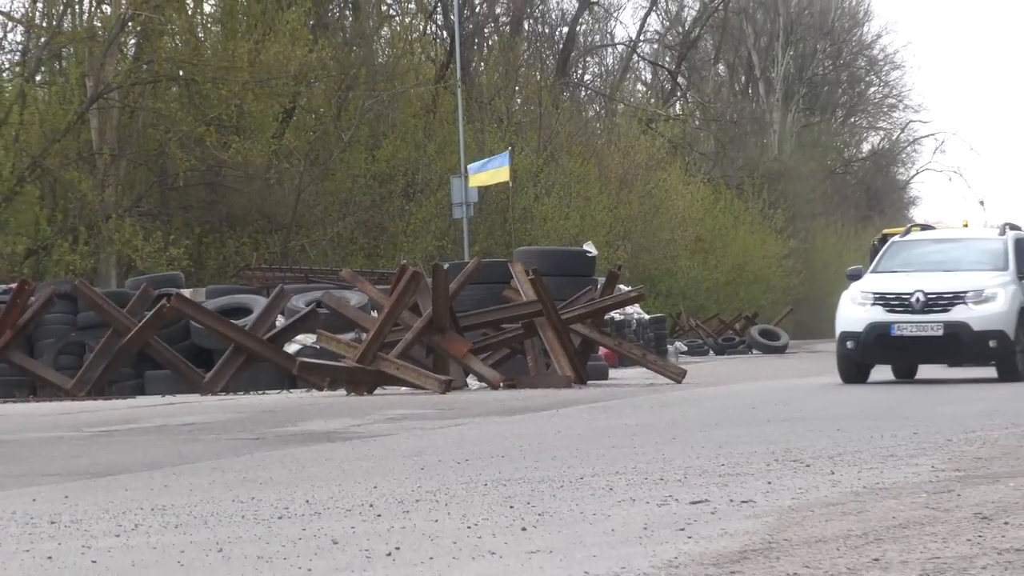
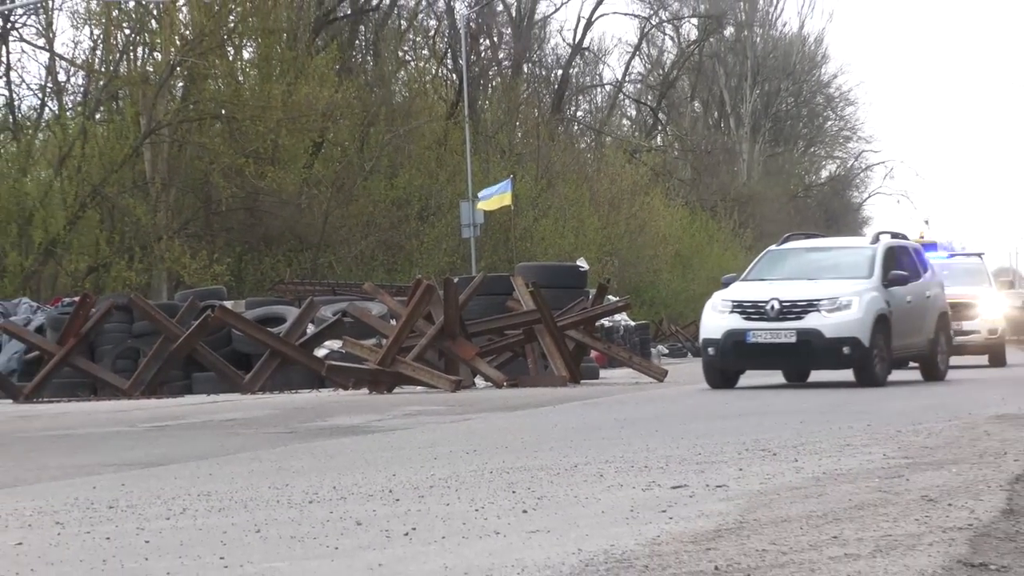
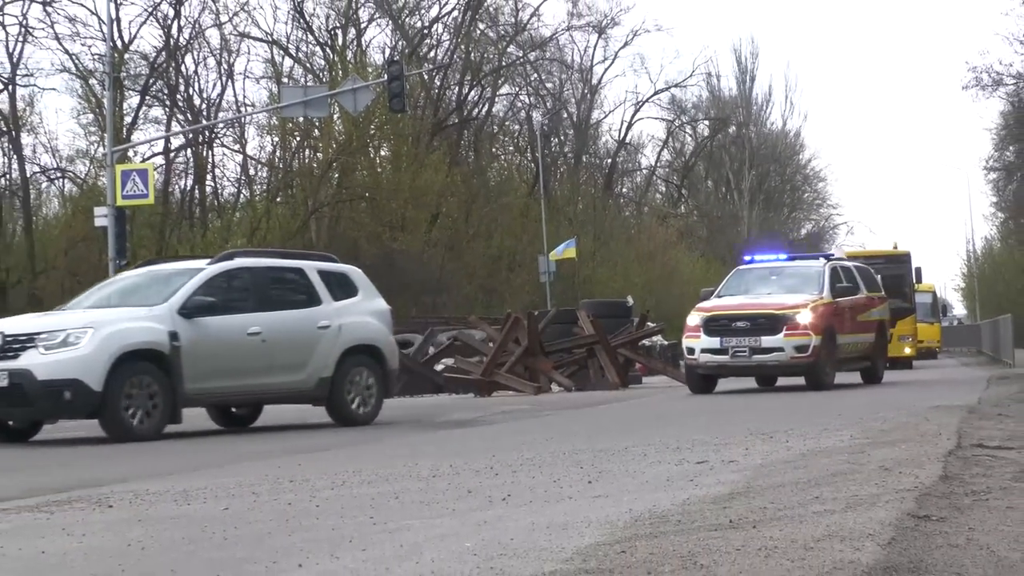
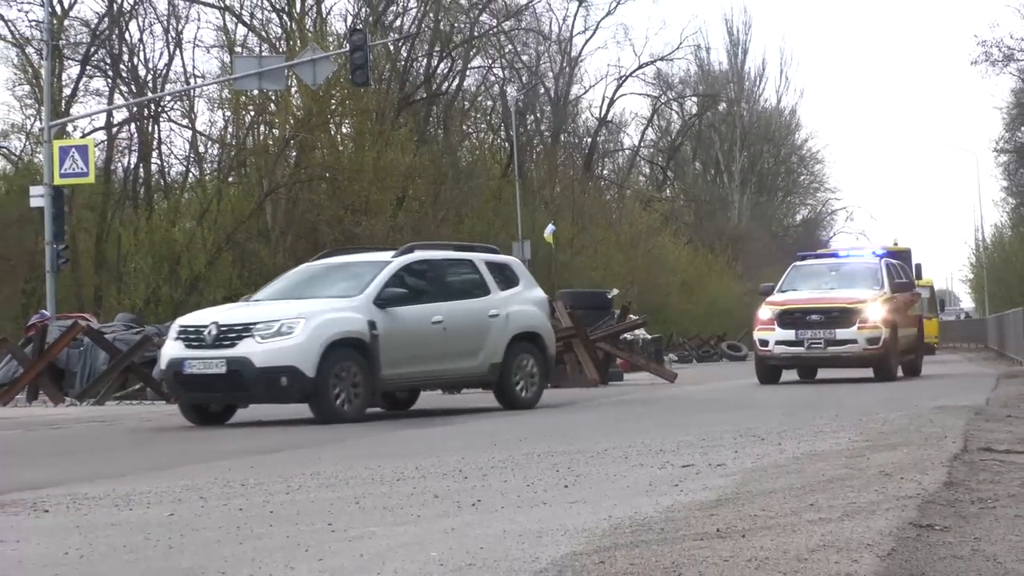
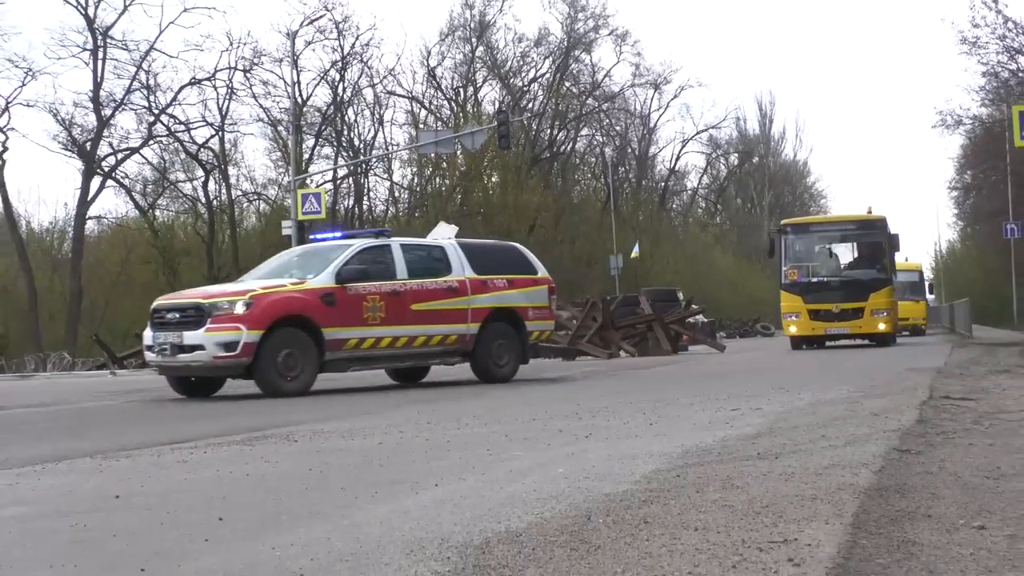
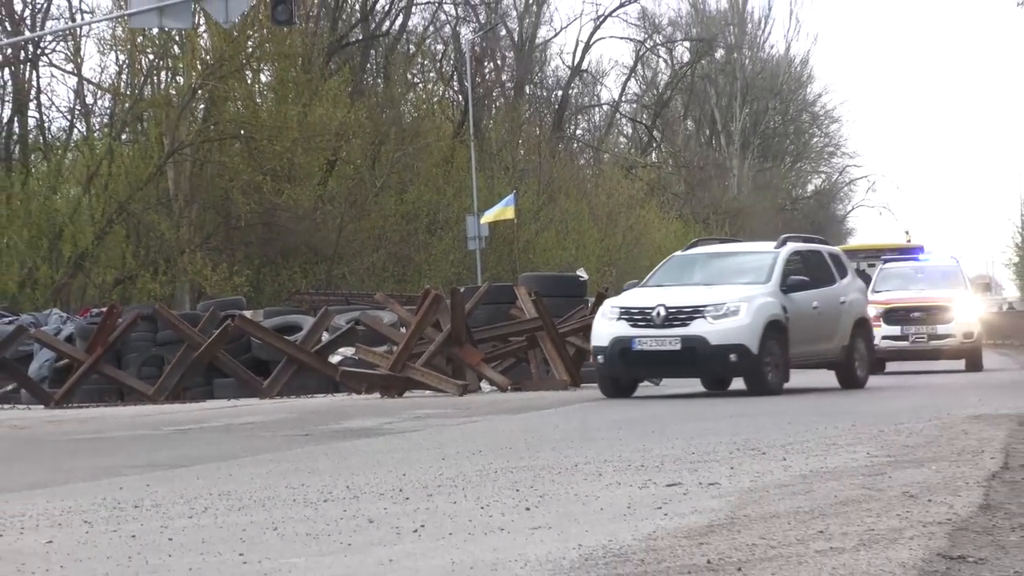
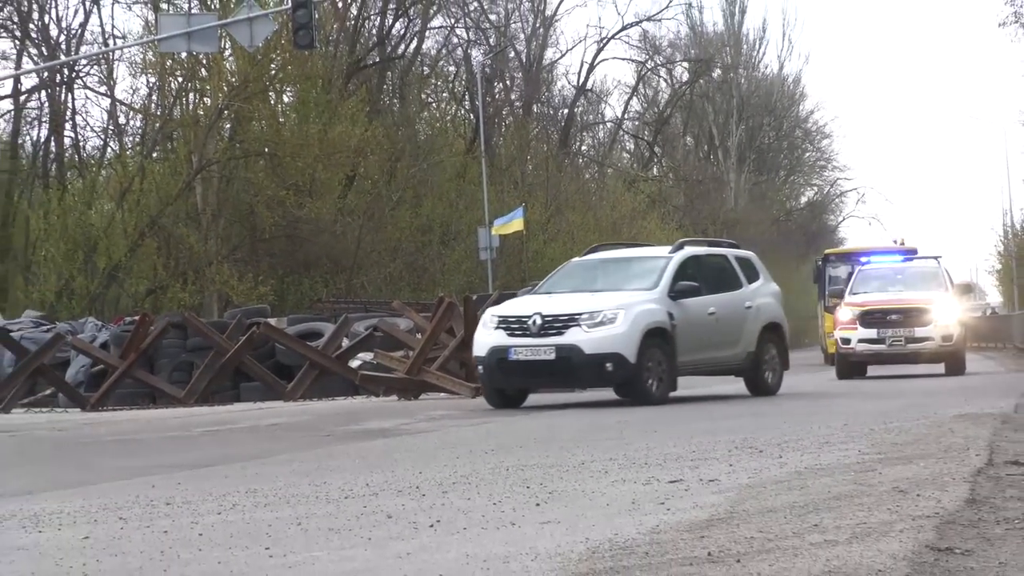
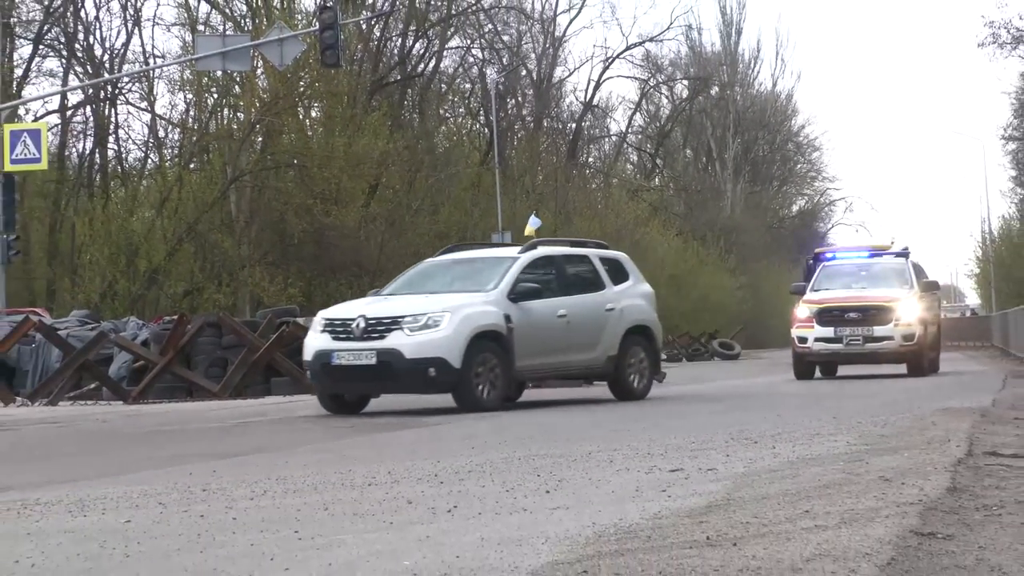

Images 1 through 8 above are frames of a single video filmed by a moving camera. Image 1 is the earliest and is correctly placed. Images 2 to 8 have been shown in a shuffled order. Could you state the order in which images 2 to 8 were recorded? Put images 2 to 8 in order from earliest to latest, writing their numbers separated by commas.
2, 6, 7, 8, 4, 3, 5
